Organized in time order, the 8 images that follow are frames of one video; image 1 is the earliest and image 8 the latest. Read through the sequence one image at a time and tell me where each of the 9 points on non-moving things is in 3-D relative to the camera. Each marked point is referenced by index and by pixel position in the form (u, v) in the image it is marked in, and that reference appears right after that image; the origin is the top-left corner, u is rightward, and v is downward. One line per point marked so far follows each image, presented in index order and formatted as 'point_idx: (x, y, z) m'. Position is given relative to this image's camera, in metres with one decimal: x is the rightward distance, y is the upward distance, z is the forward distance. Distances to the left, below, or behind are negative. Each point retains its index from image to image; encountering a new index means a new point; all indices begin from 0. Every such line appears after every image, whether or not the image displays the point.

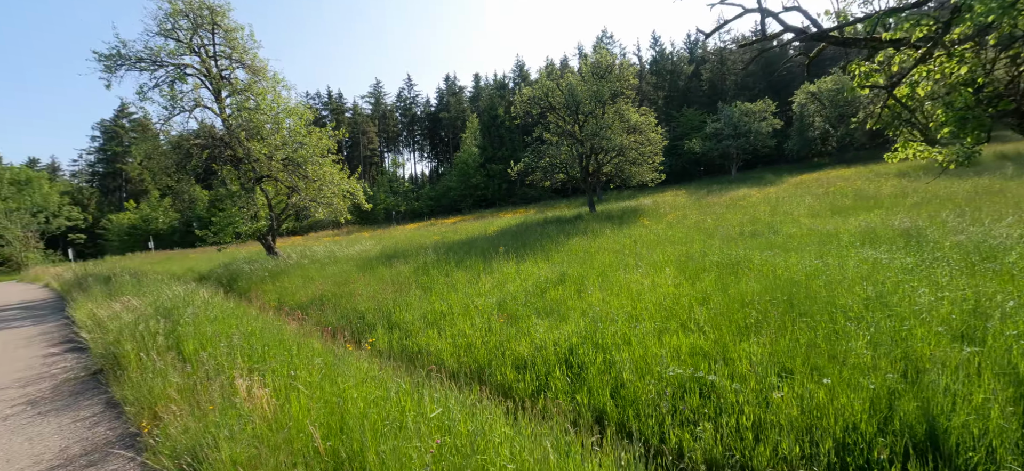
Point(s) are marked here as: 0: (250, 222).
0: (-8.2, +0.4, +12.7) m
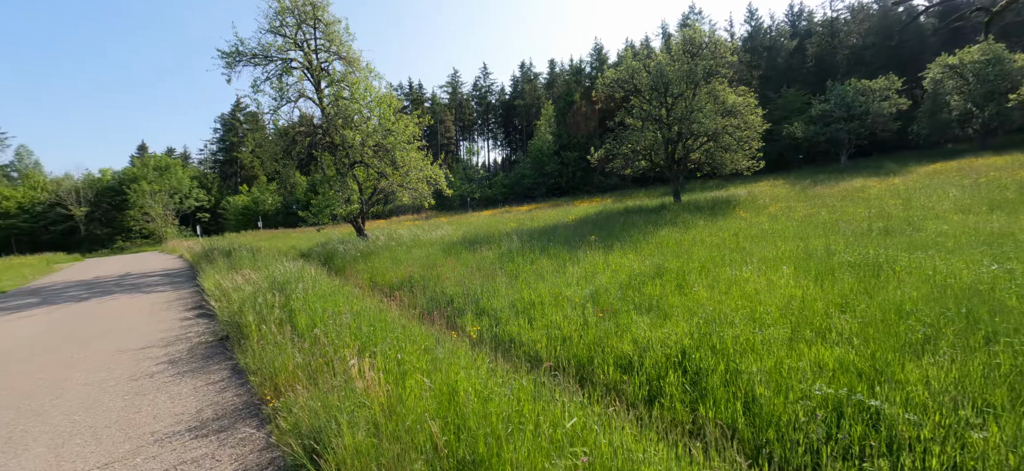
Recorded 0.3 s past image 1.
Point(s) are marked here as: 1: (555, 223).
0: (-5.6, +1.0, +13.5) m
1: (+1.6, +0.4, +15.0) m
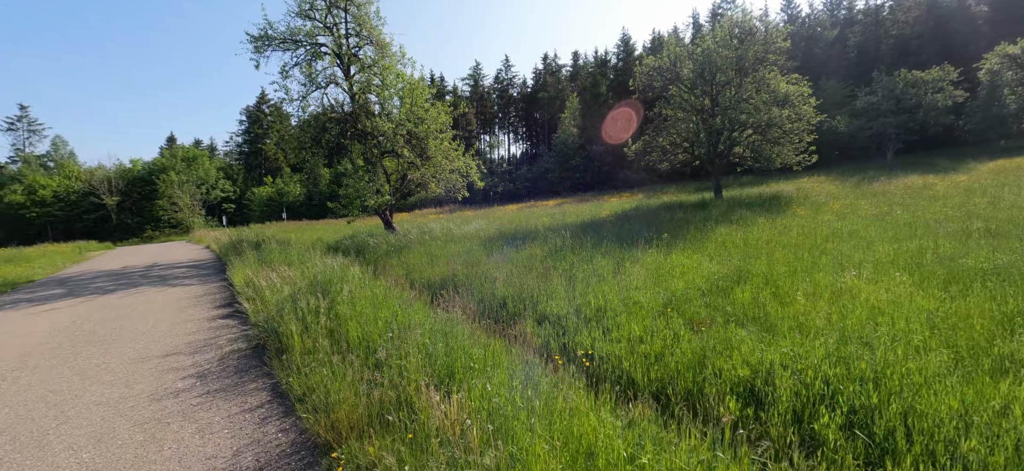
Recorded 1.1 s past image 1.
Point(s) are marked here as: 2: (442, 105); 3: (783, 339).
0: (-4.4, +1.3, +12.9) m
1: (+2.9, +0.6, +14.1) m
2: (-2.4, +4.5, +13.8) m
3: (+2.8, -1.1, +4.1) m
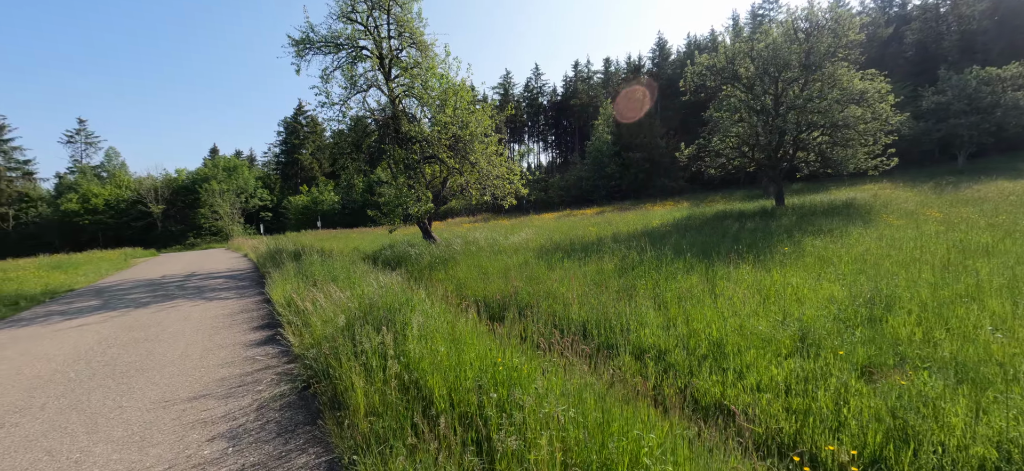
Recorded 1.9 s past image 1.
0: (-2.9, +1.0, +12.2) m
1: (+4.4, +0.2, +13.0) m
2: (-0.8, +4.2, +13.1) m
3: (+3.7, -1.2, +2.9) m
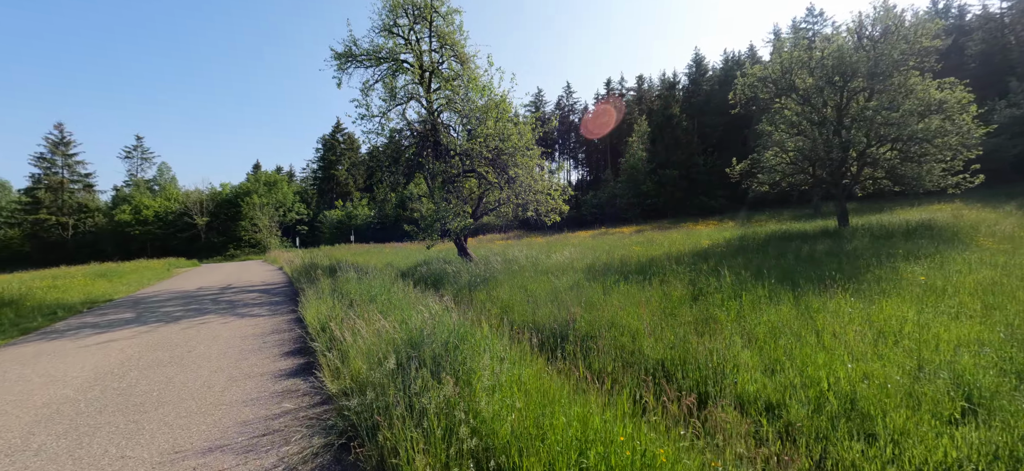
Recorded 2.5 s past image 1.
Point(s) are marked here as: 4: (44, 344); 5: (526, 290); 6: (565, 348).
0: (-1.7, +0.5, +11.7) m
1: (+5.6, -0.4, +11.9) m
2: (+0.5, +3.7, +12.6) m
3: (+4.2, -1.4, +1.9) m
4: (-6.5, -1.5, +5.6) m
5: (+0.2, -1.0, +7.6) m
6: (+0.6, -1.3, +4.8) m
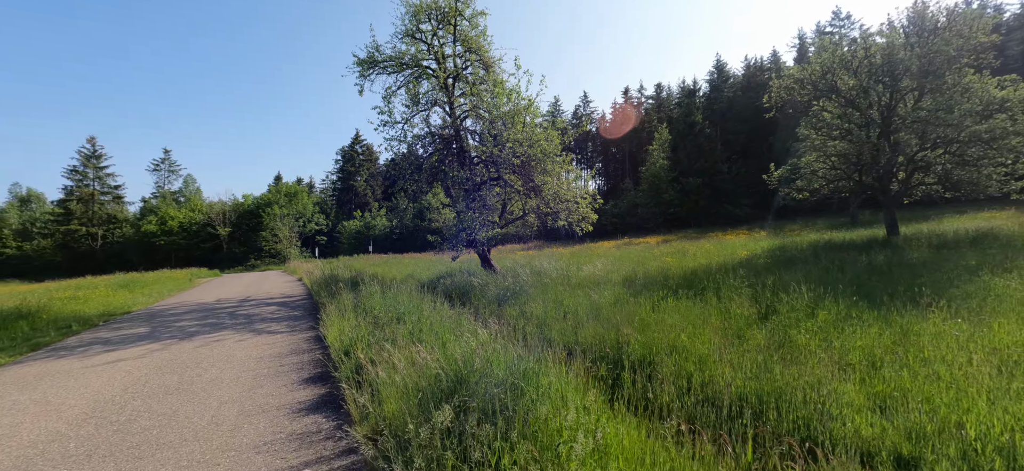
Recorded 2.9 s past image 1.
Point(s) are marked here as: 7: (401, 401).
0: (-0.9, +0.2, +11.2) m
1: (+6.4, -0.7, +11.1) m
2: (+1.3, +3.3, +12.0) m
3: (+4.6, -1.4, +1.1) m
4: (-6.0, -1.7, +5.2) m
5: (+0.9, -1.2, +7.0) m
6: (+1.1, -1.4, +4.1) m
7: (-1.0, -1.1, +3.0) m
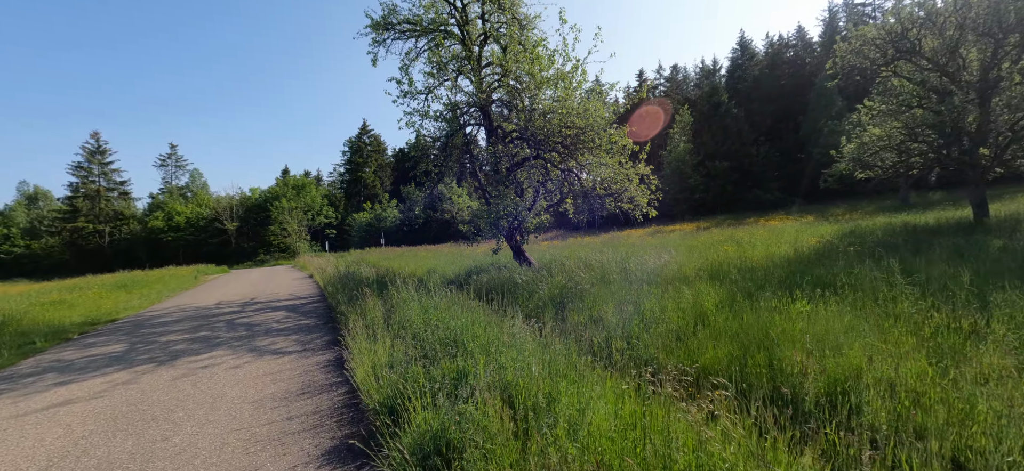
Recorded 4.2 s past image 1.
0: (+0.1, +0.5, +9.6) m
1: (+7.4, -0.3, +9.4) m
2: (+2.3, +3.7, +10.3) m
3: (+5.5, -1.3, -0.5) m
4: (-5.0, -1.6, +3.7) m
5: (+1.8, -1.0, +5.4) m
6: (+2.1, -1.3, +2.5) m
7: (-0.1, -1.0, +1.5) m
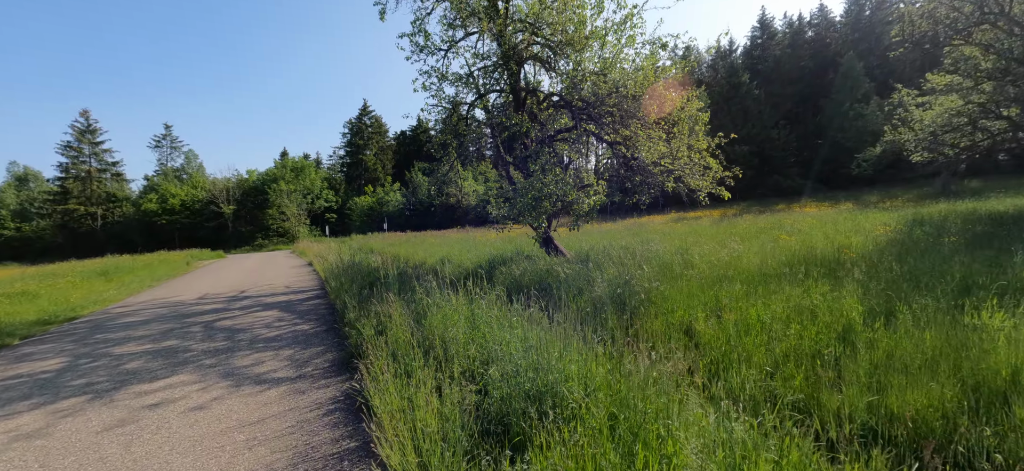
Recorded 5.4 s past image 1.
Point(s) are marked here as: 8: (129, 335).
0: (+0.8, +0.8, +8.2) m
1: (+8.1, -0.1, +8.0) m
2: (+3.0, +4.0, +8.8) m
3: (+6.1, -1.4, -1.9) m
4: (-4.3, -1.5, +2.4) m
5: (+2.5, -0.9, +4.0) m
6: (+2.7, -1.3, +1.1) m
7: (+0.6, -0.9, +0.1) m
8: (-5.1, -1.3, +5.3) m
